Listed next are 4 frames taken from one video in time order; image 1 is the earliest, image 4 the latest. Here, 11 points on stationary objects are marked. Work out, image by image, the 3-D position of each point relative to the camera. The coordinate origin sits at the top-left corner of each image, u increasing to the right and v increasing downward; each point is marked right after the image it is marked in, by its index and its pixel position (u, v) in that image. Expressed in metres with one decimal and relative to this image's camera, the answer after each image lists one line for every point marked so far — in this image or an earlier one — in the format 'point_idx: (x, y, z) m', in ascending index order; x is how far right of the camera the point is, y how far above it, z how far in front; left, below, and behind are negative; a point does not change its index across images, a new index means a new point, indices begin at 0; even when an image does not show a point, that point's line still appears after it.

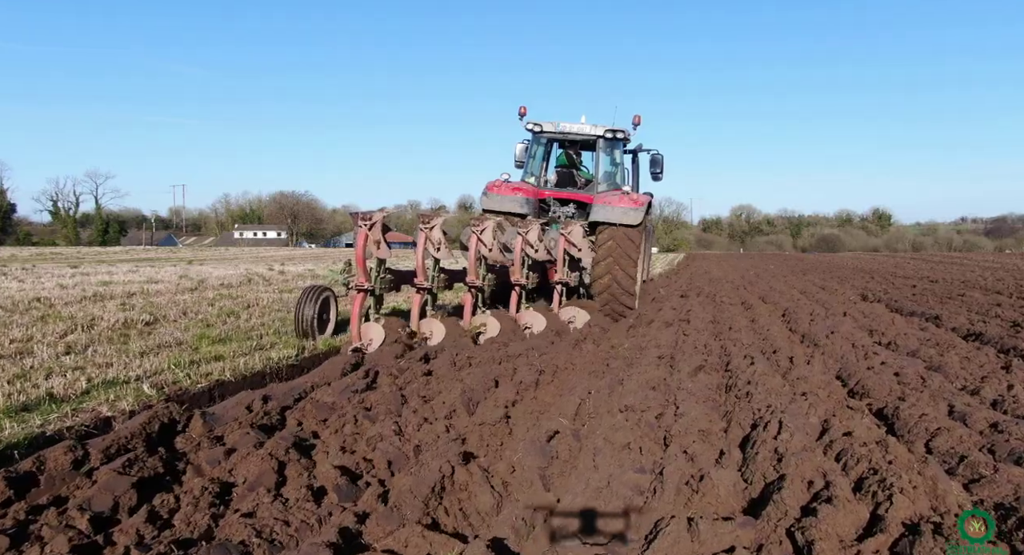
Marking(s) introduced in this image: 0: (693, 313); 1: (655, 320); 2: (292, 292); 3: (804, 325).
0: (+2.2, -0.4, +9.4) m
1: (+1.5, -0.5, +8.4) m
2: (-3.1, -0.2, +11.4) m
3: (+3.0, -0.5, +8.1) m
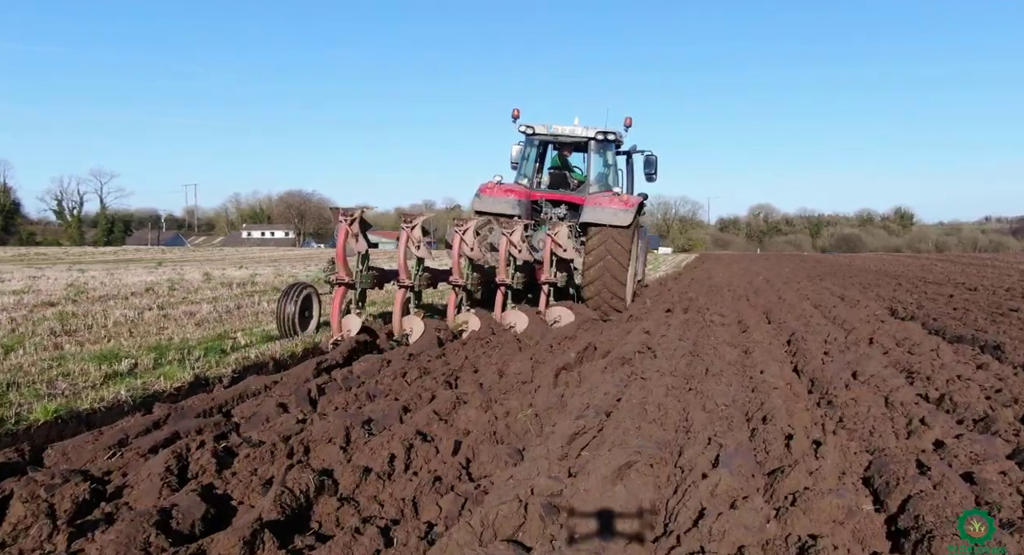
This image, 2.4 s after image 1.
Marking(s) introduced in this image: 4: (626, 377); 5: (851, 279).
0: (+1.4, -0.6, +7.1) m
1: (+0.8, -0.6, +6.1) m
2: (-3.7, -0.3, +9.2) m
3: (+2.3, -0.6, +5.8) m
4: (+0.8, -0.7, +5.2) m
5: (+7.9, 0.0, +18.4) m
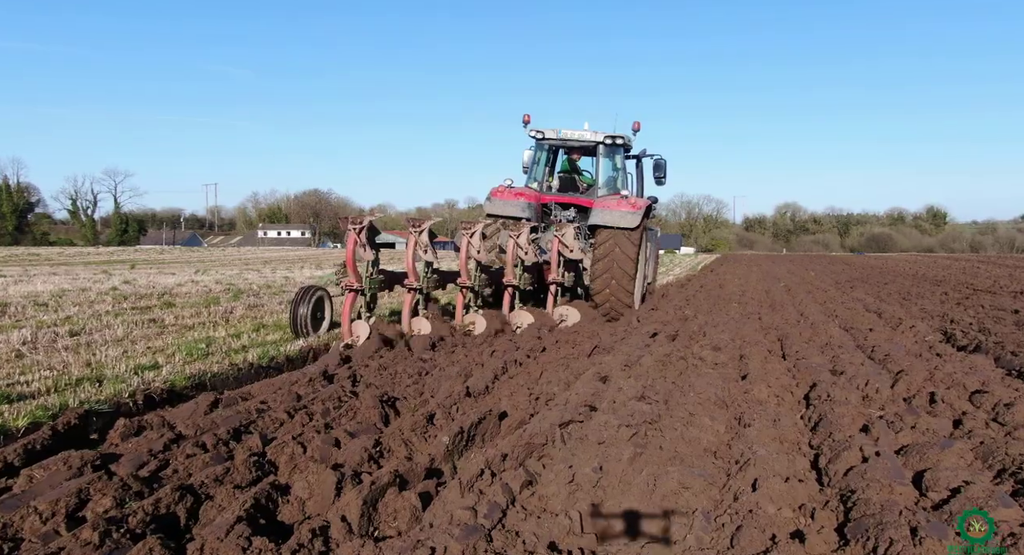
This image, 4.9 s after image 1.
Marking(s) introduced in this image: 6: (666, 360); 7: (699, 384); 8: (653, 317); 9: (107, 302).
0: (+0.7, -0.7, +4.7) m
1: (0.0, -0.8, +3.8) m
2: (-4.4, -0.5, +7.0) m
3: (+1.5, -0.8, +3.4) m
4: (0.0, -0.8, +2.9) m
5: (+7.6, -0.2, +15.9) m
6: (+1.2, -0.6, +6.3) m
7: (+1.2, -0.7, +5.2) m
8: (+1.7, -0.5, +9.7) m
9: (-4.9, -0.3, +9.7) m
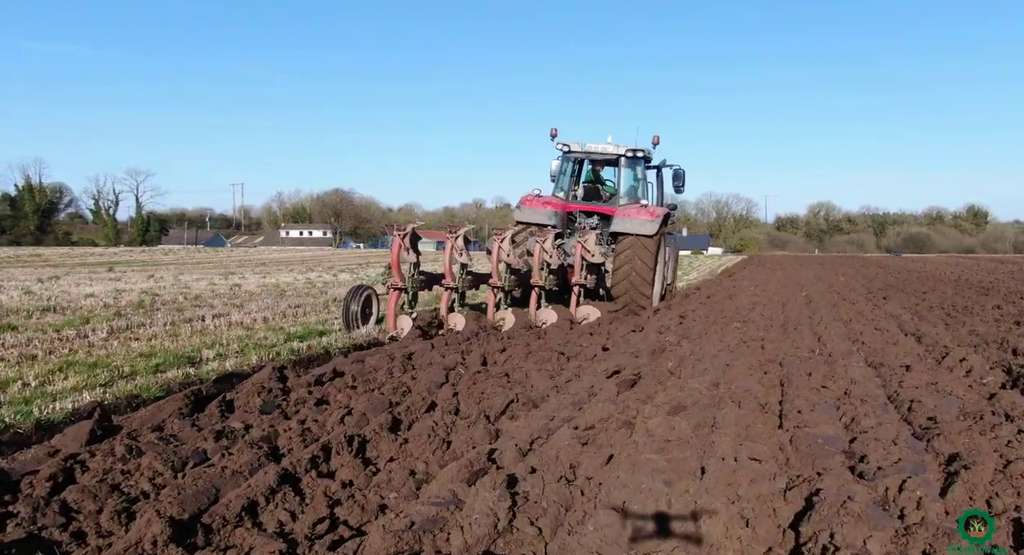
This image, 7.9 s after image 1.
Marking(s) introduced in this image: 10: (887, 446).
0: (-0.1, -0.9, +2.7) m
1: (-0.8, -0.9, +1.7) m
2: (-5.1, -0.6, +5.2) m
3: (+0.6, -1.0, +1.3) m
4: (-0.9, -1.0, +0.8) m
5: (+7.1, -0.4, +13.5) m
6: (+0.4, -0.8, +4.2) m
7: (+0.4, -0.9, +3.1) m
8: (+1.1, -0.7, +7.6) m
9: (-5.6, -0.5, +7.9) m
10: (+1.9, -0.9, +3.9) m
